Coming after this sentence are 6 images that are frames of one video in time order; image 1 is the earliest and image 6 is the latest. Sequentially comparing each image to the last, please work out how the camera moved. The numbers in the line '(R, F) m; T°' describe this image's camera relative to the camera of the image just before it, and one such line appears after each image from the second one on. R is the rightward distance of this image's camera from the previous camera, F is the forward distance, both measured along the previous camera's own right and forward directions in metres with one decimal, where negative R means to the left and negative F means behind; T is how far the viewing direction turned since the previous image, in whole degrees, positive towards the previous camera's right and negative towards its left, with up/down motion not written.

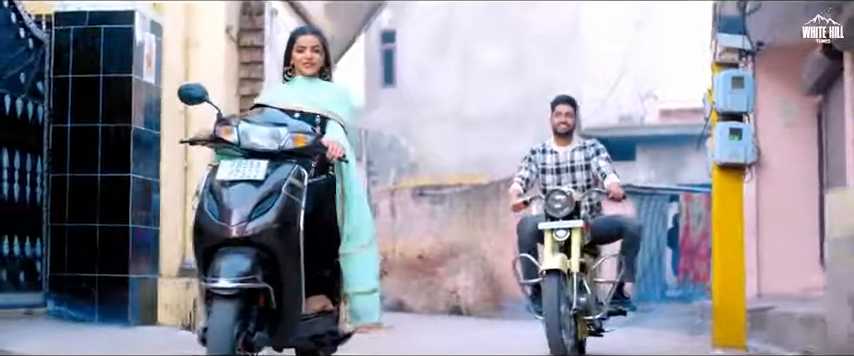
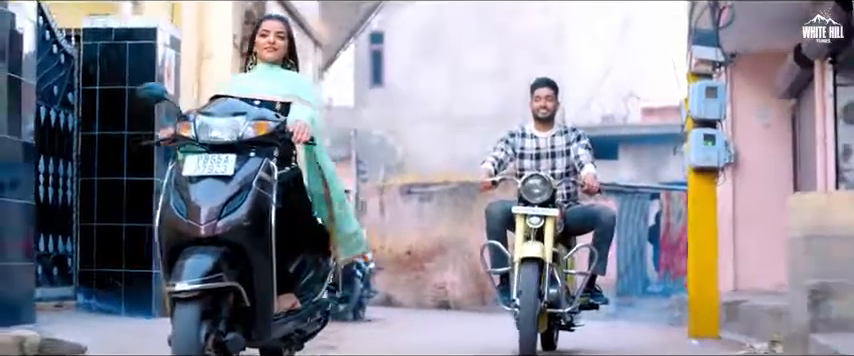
(-0.1, -0.5) m; +1°
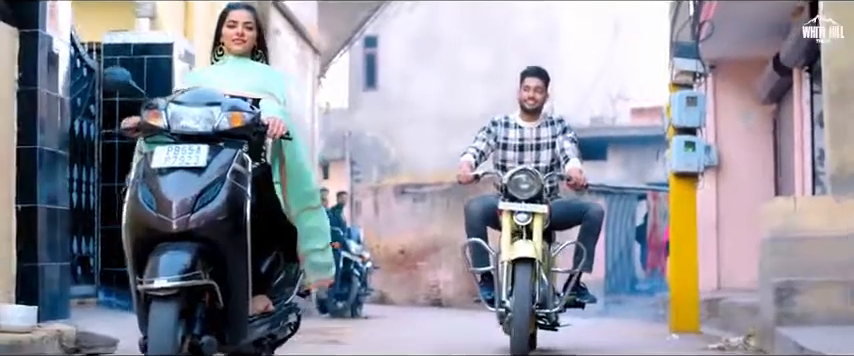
(0.0, -0.4) m; 0°
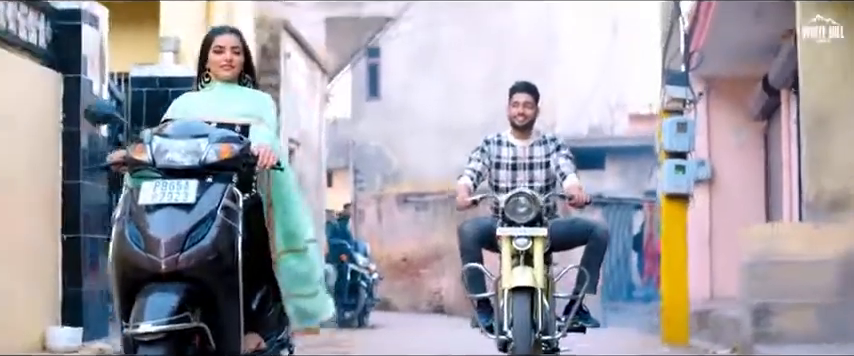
(0.0, -0.4) m; 0°
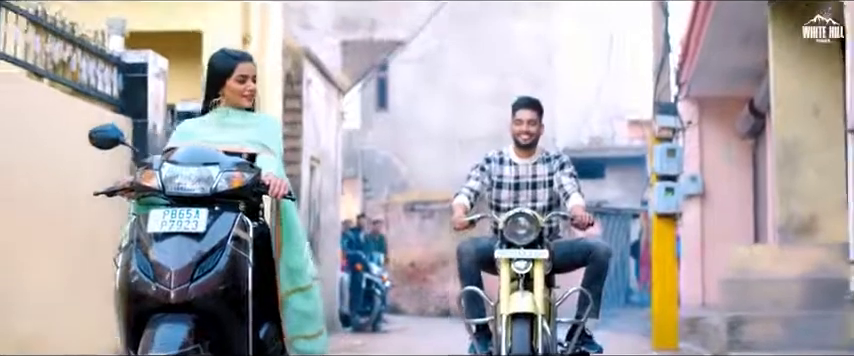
(-0.1, -0.8) m; 0°
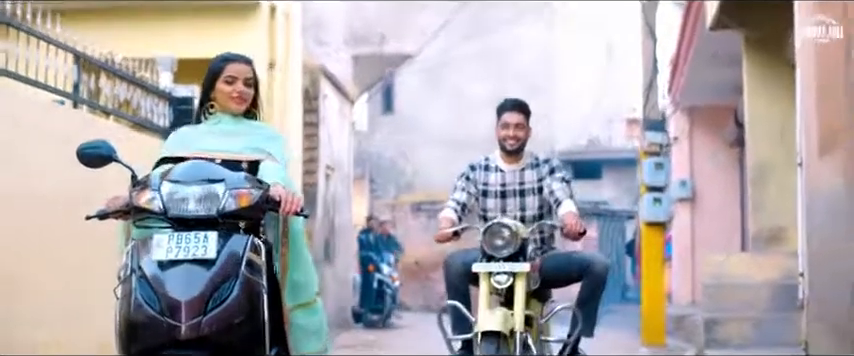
(-0.1, -0.8) m; 0°
